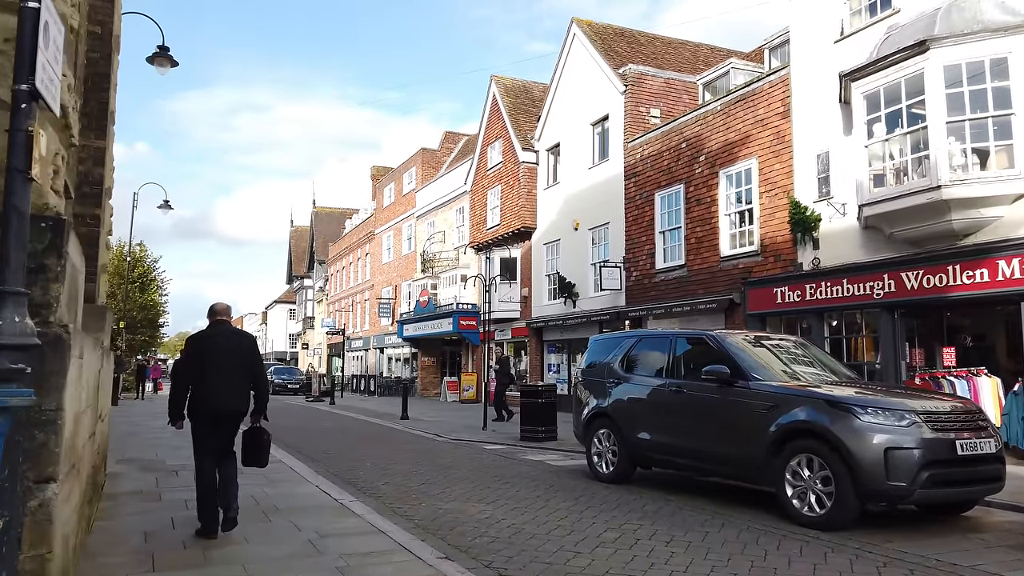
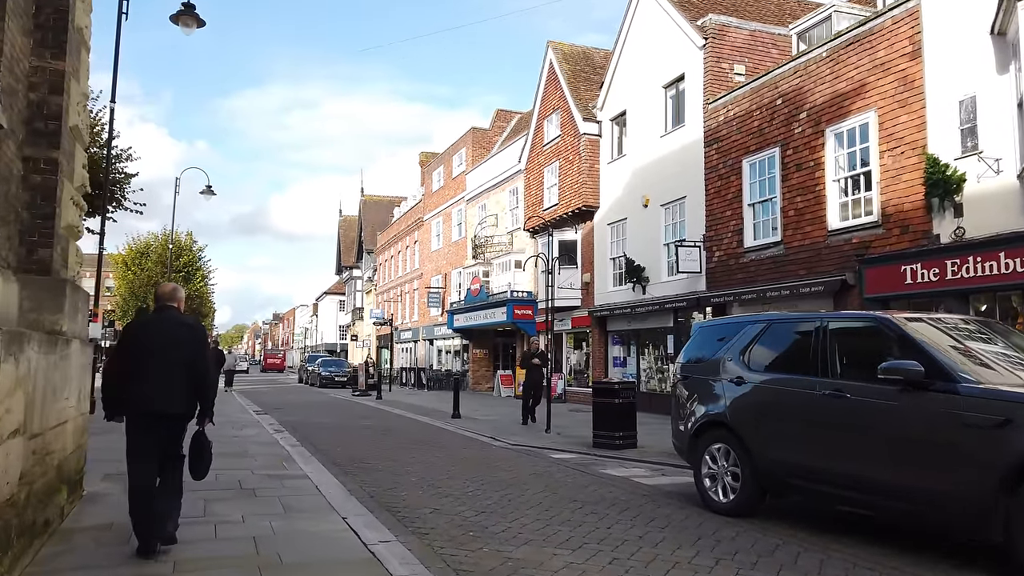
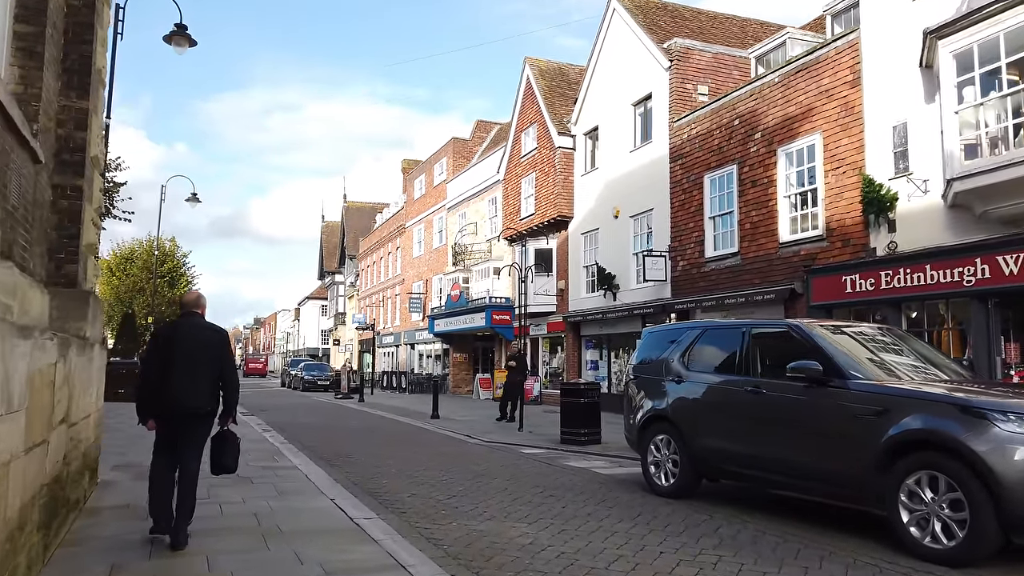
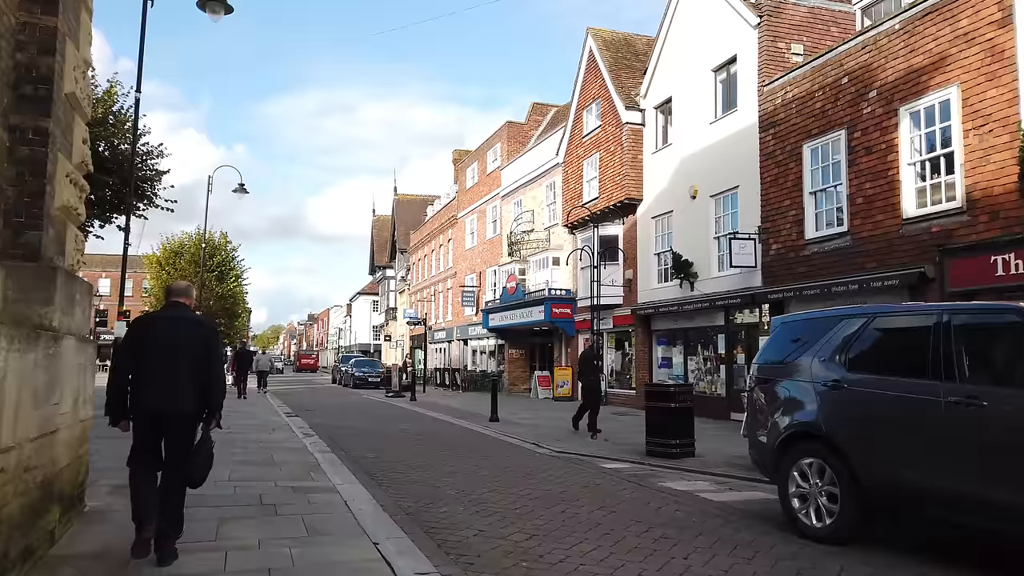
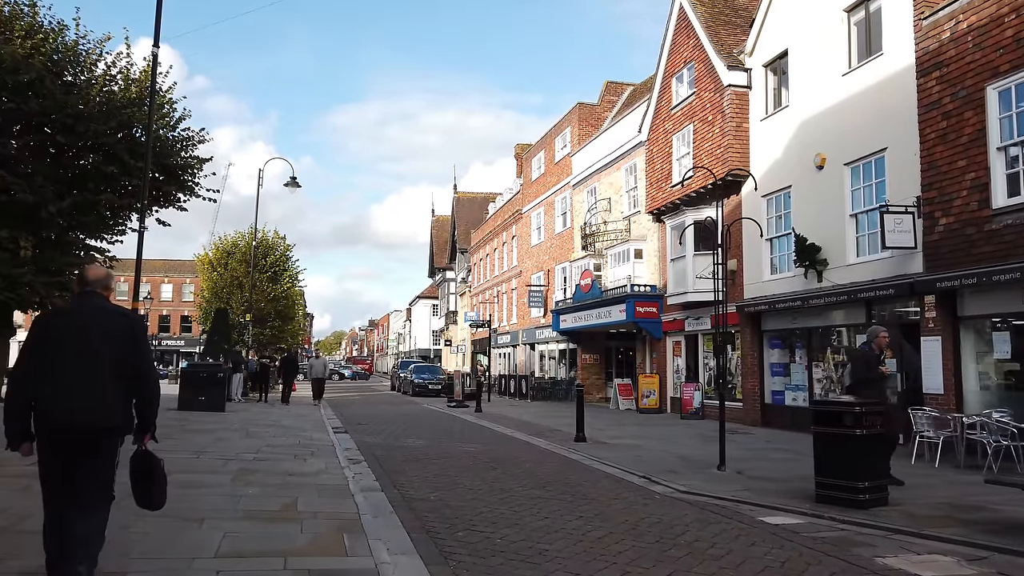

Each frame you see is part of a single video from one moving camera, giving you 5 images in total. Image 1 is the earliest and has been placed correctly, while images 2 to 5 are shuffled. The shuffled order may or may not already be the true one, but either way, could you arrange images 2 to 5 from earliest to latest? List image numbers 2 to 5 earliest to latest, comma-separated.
3, 2, 4, 5
